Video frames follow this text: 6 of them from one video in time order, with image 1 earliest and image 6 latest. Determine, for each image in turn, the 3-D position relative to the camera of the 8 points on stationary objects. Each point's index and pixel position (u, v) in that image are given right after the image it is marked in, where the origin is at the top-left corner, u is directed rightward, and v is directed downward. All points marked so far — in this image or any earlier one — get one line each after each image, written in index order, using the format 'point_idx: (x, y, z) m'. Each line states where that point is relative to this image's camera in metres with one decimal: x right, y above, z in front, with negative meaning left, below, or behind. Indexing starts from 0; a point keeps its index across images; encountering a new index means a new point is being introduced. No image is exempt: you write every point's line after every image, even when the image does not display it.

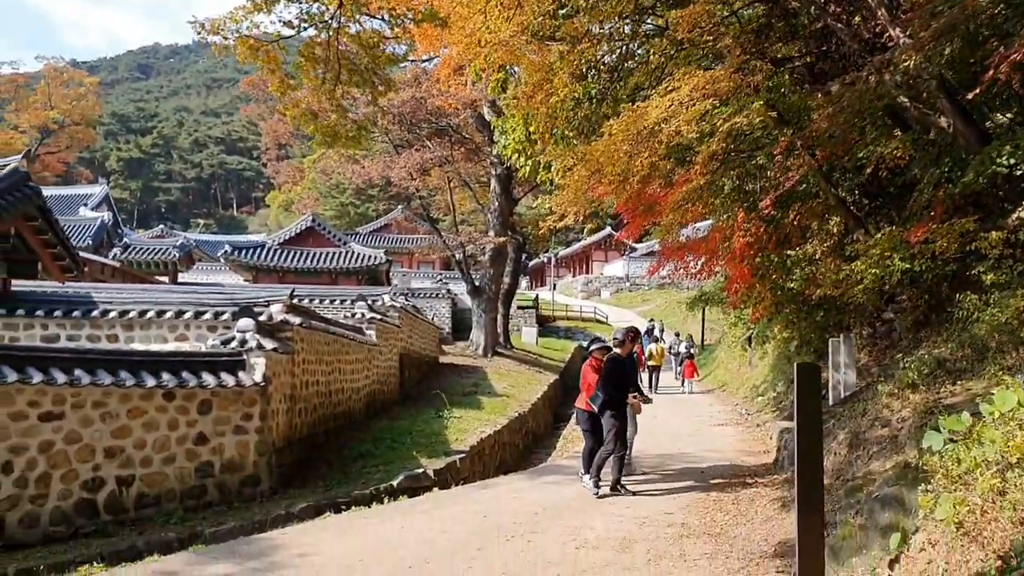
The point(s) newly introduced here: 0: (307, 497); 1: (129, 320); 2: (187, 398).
0: (-2.0, -2.0, +7.4) m
1: (-4.2, -0.3, +8.4) m
2: (-3.0, -1.0, +7.0) m
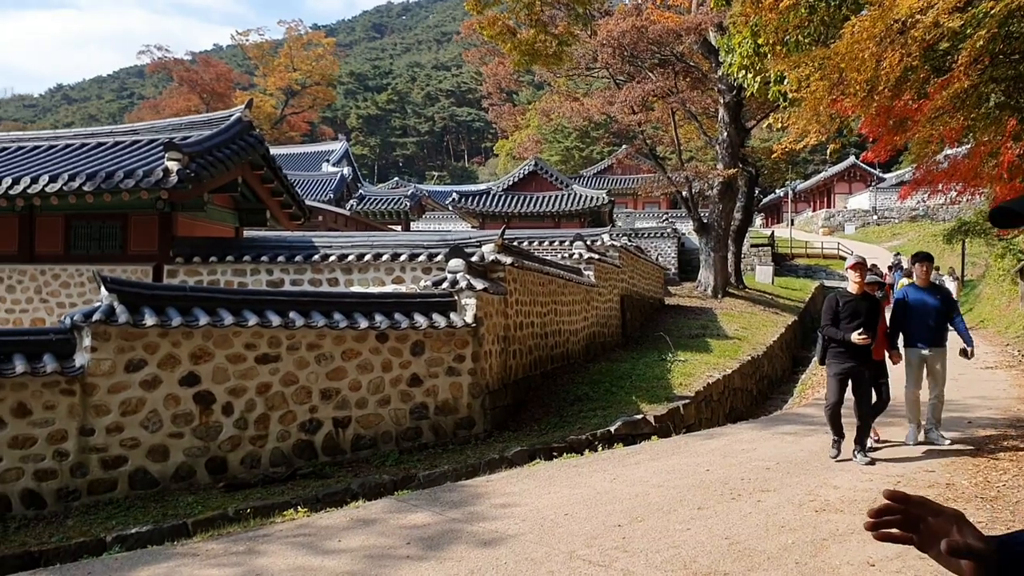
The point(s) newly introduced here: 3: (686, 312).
0: (+0.1, -1.4, +7.2) m
1: (-1.9, +0.3, +8.6) m
2: (-1.0, -0.5, +7.0) m
3: (+4.1, -0.6, +18.4) m
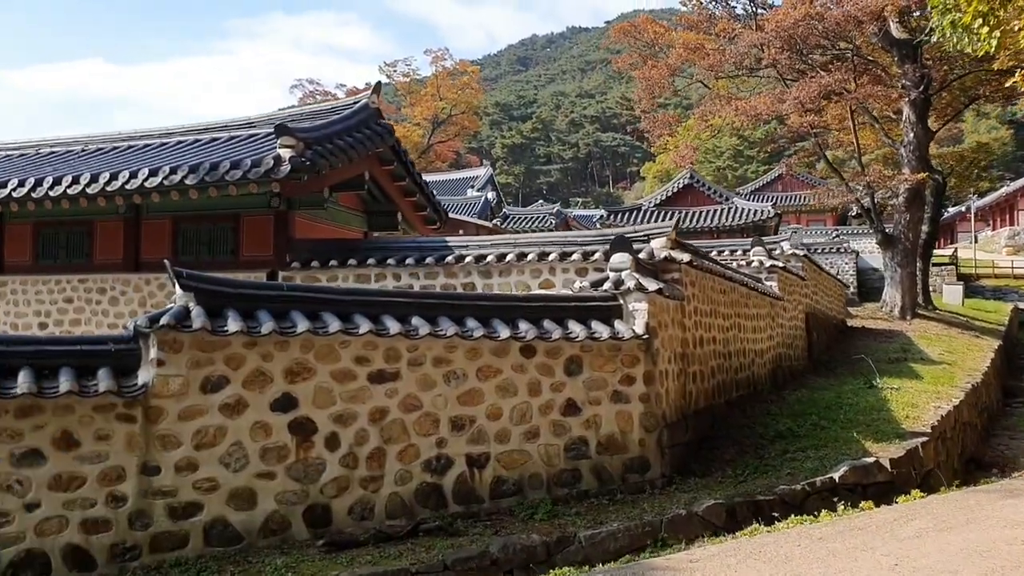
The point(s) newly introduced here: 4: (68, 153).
0: (+1.4, -1.4, +5.4) m
1: (-0.2, +0.2, +7.2) m
2: (+0.3, -0.5, +5.5) m
3: (+7.5, -0.9, +15.7) m
4: (-5.2, +1.6, +8.9) m
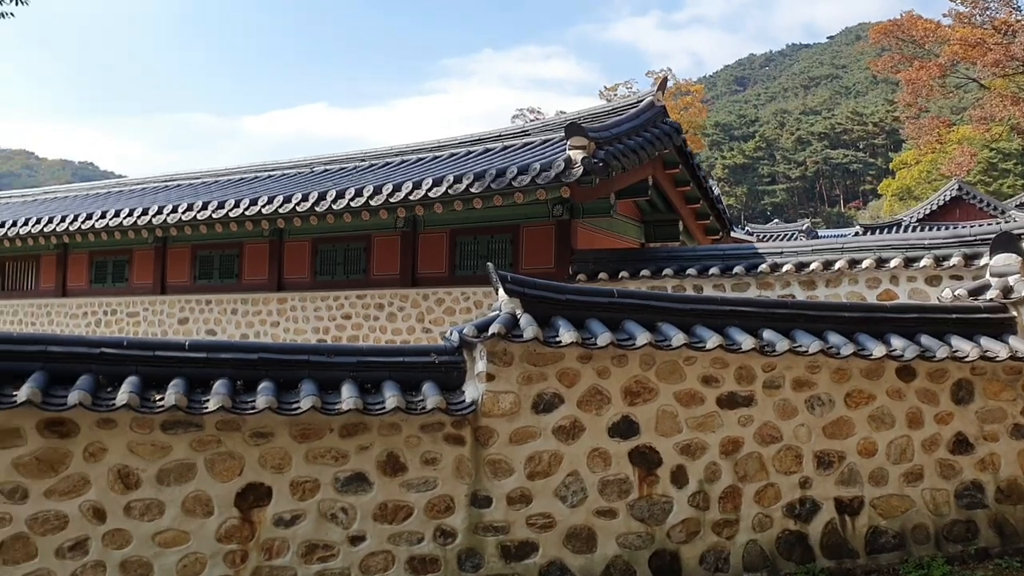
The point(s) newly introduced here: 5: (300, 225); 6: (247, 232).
0: (+3.5, -1.5, +3.9) m
1: (+2.4, +0.1, +6.1) m
2: (+2.4, -0.5, +4.3) m
3: (+12.0, -1.3, +12.2) m
4: (-2.0, +1.4, +9.1) m
5: (-2.4, +0.7, +8.7) m
6: (-3.2, +0.7, +9.4) m
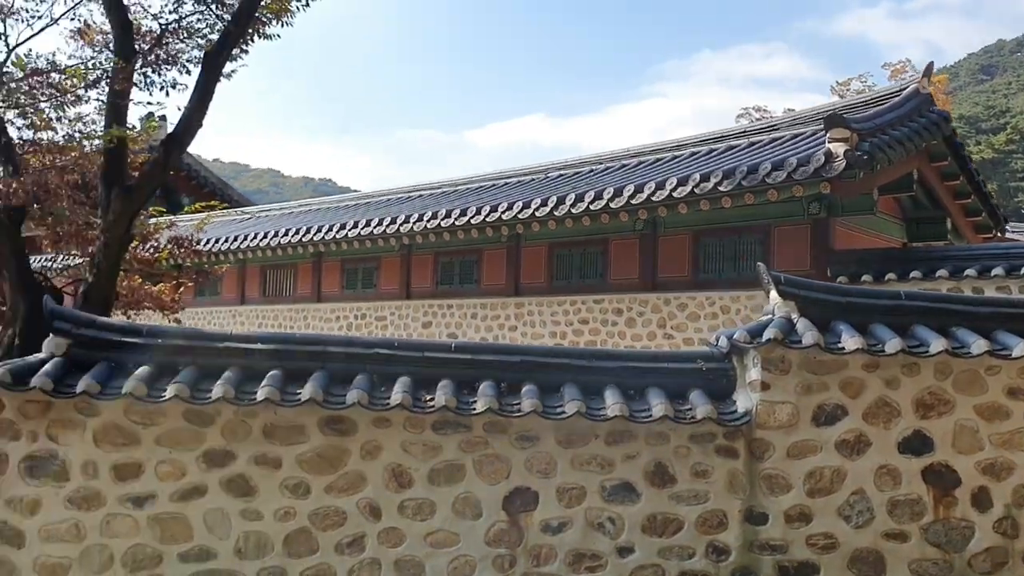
0: (+4.6, -1.5, +2.6) m
1: (+4.2, +0.1, +5.0) m
2: (+3.7, -0.5, +3.2) m
3: (+15.1, -1.3, +8.3) m
4: (+0.8, +1.4, +9.1) m
5: (+0.3, +0.7, +8.8) m
6: (-0.3, +0.6, +9.7) m
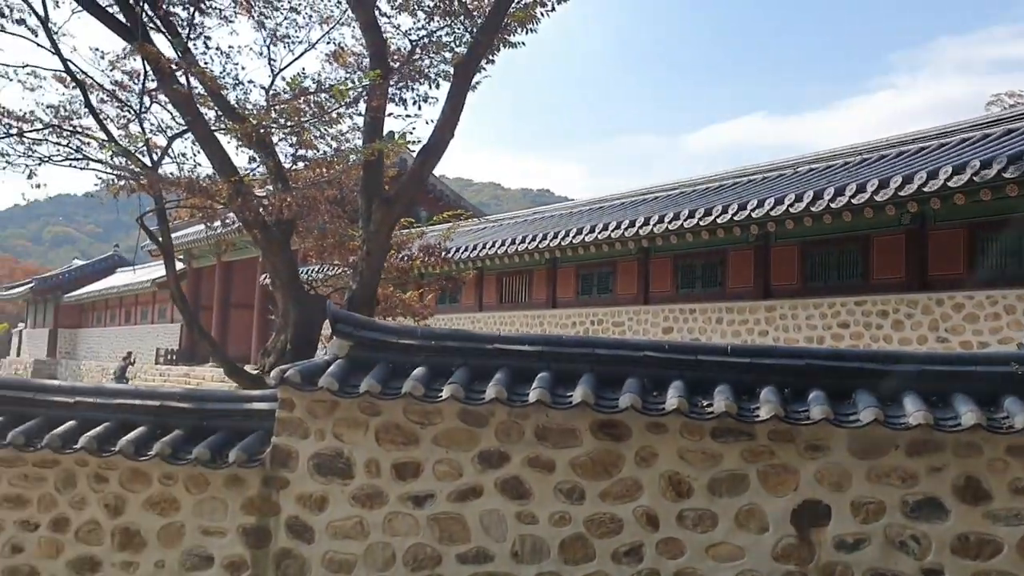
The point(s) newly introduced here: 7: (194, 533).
0: (+5.7, -1.3, +1.2) m
1: (+5.7, +0.2, +3.8) m
2: (+4.9, -0.4, +2.1) m
3: (+17.1, -1.1, +4.7) m
4: (+3.2, +1.3, +8.5) m
5: (+2.7, +0.6, +8.3) m
6: (+2.2, +0.5, +9.3) m
7: (-1.8, -1.4, +4.2) m
